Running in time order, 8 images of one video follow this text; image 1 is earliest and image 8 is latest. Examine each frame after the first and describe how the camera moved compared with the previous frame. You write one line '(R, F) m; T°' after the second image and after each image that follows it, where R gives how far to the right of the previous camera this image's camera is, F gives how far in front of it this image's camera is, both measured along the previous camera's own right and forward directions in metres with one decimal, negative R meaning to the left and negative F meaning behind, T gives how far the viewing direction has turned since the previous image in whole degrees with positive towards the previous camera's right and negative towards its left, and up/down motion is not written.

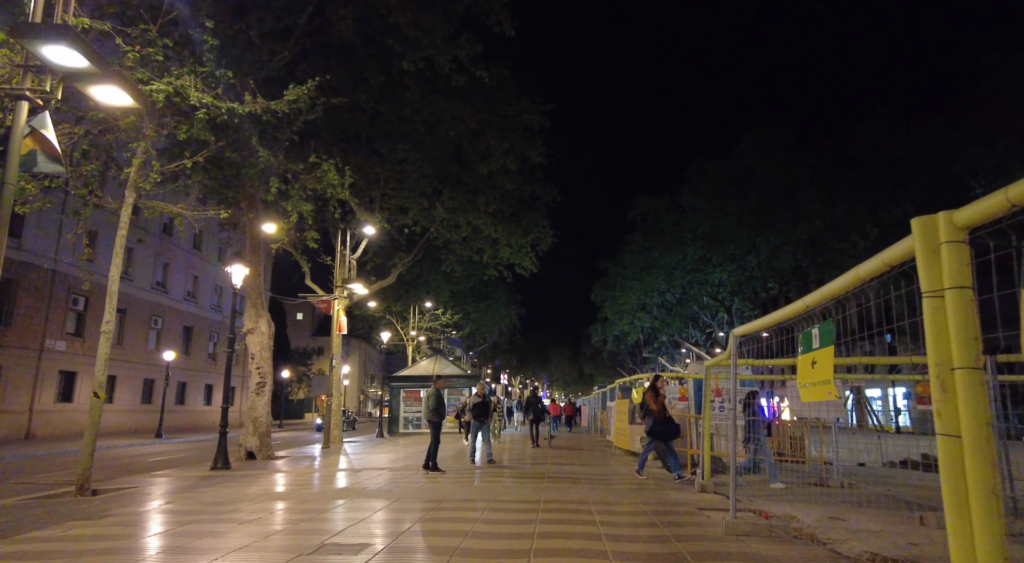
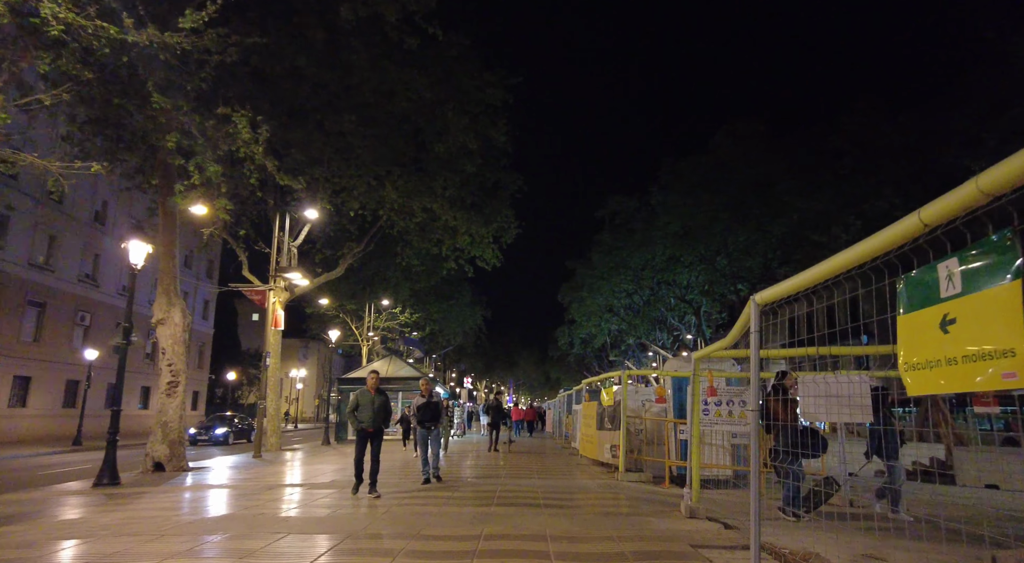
(+0.3, +1.9) m; +3°
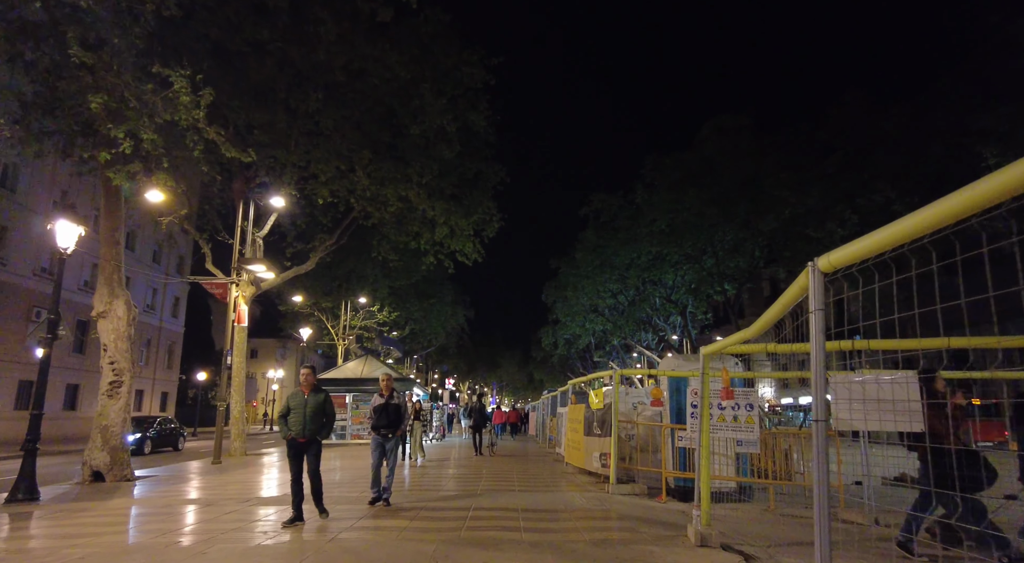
(+0.1, +1.2) m; +1°
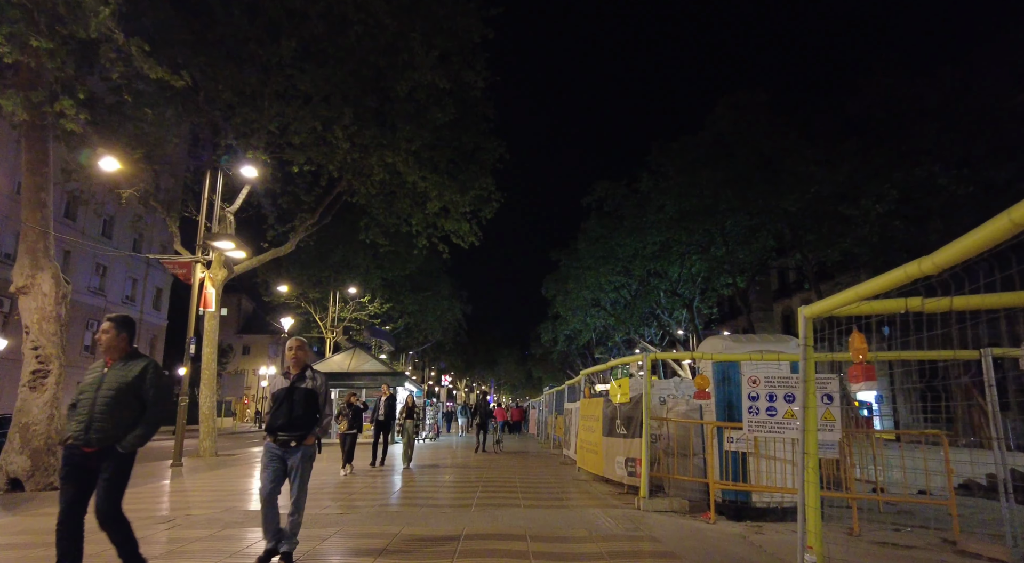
(-0.1, +2.1) m; 0°
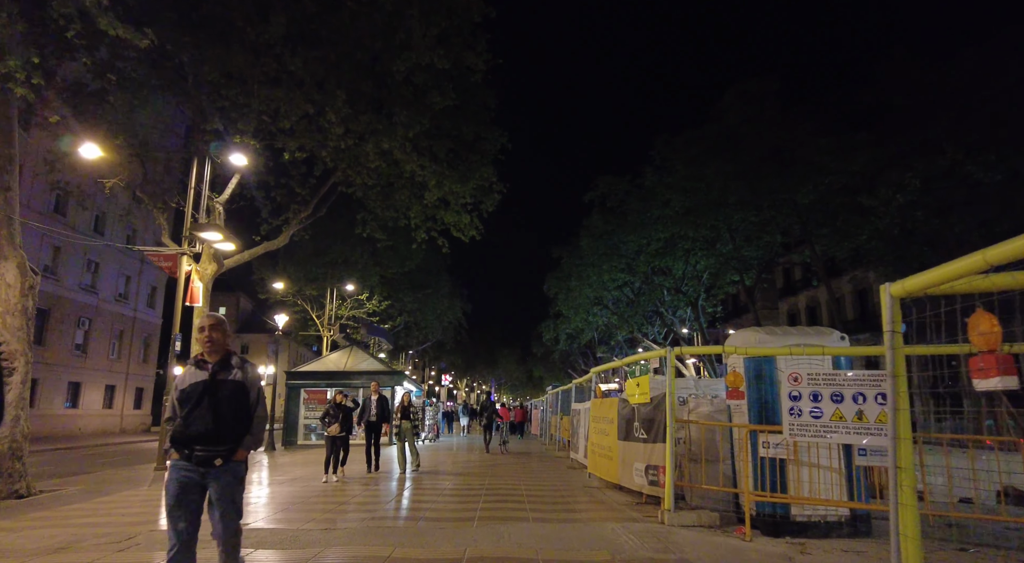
(-0.1, +0.8) m; 0°
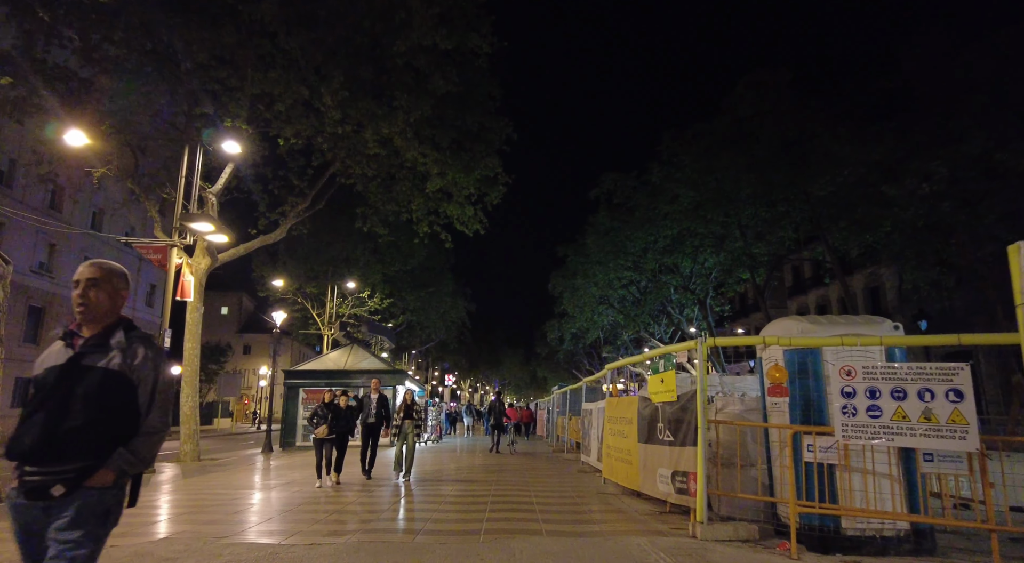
(-0.1, +0.8) m; 0°
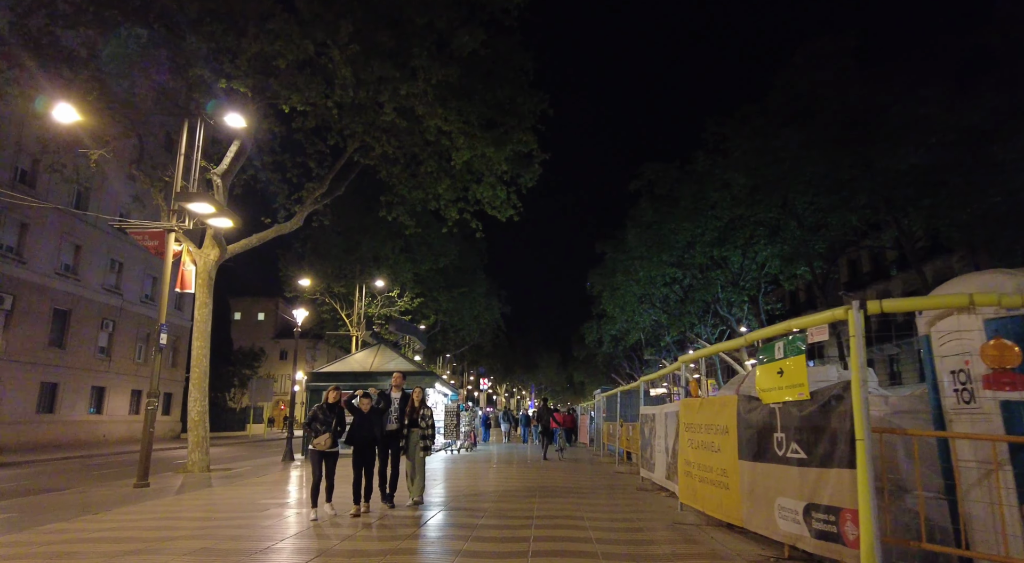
(-0.1, +2.0) m; -3°
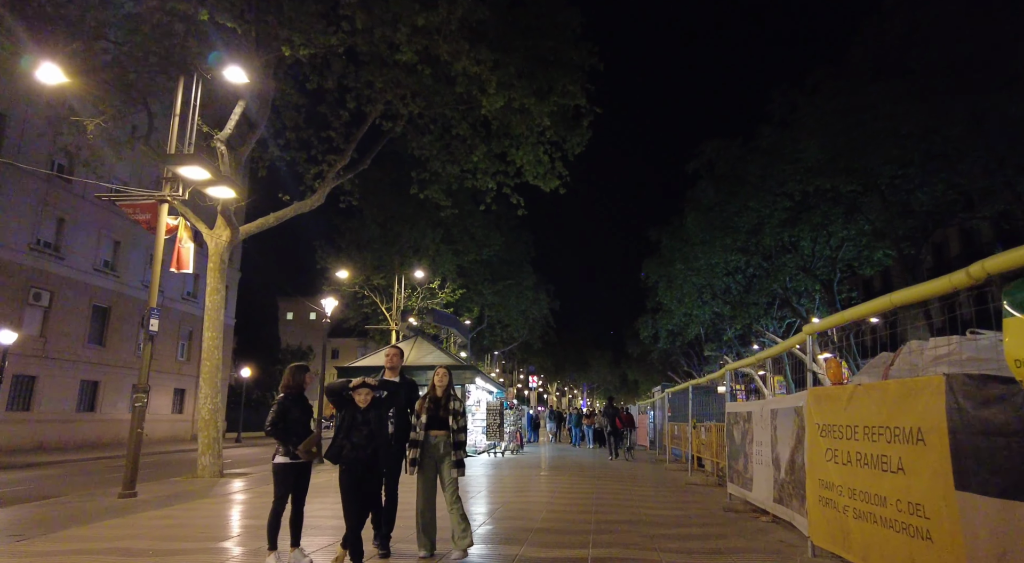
(+0.1, +2.2) m; -4°
